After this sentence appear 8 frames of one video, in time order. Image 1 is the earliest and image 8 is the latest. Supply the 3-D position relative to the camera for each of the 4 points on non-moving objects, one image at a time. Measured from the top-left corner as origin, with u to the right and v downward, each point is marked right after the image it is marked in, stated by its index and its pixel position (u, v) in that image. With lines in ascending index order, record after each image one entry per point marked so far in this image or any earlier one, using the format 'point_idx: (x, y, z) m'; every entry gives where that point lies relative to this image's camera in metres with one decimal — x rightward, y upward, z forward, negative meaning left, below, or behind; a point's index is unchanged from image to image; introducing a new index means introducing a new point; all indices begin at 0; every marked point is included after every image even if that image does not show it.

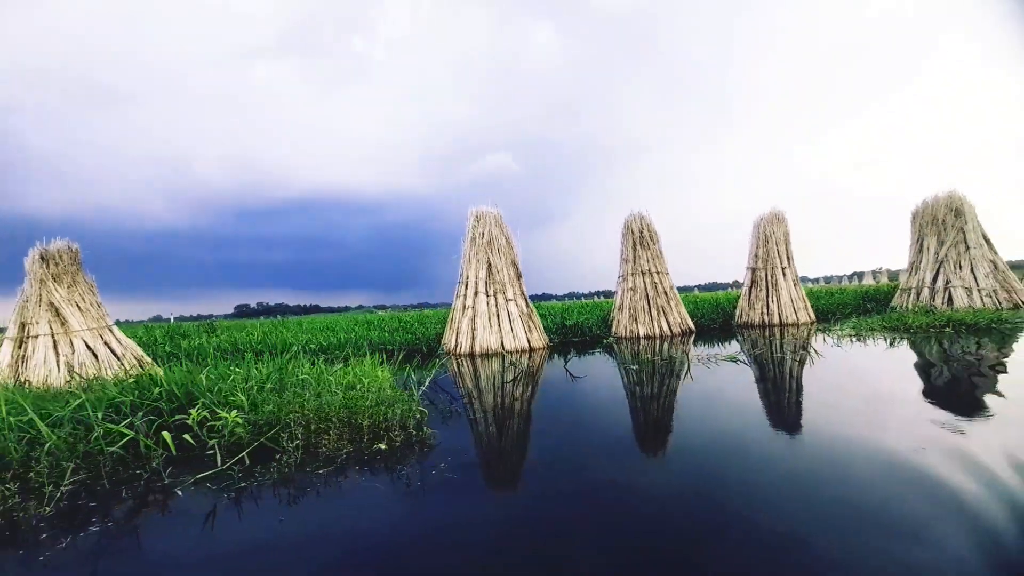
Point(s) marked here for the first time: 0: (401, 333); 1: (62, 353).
0: (-1.4, -0.6, +6.1) m
1: (-4.1, -0.6, +4.2) m
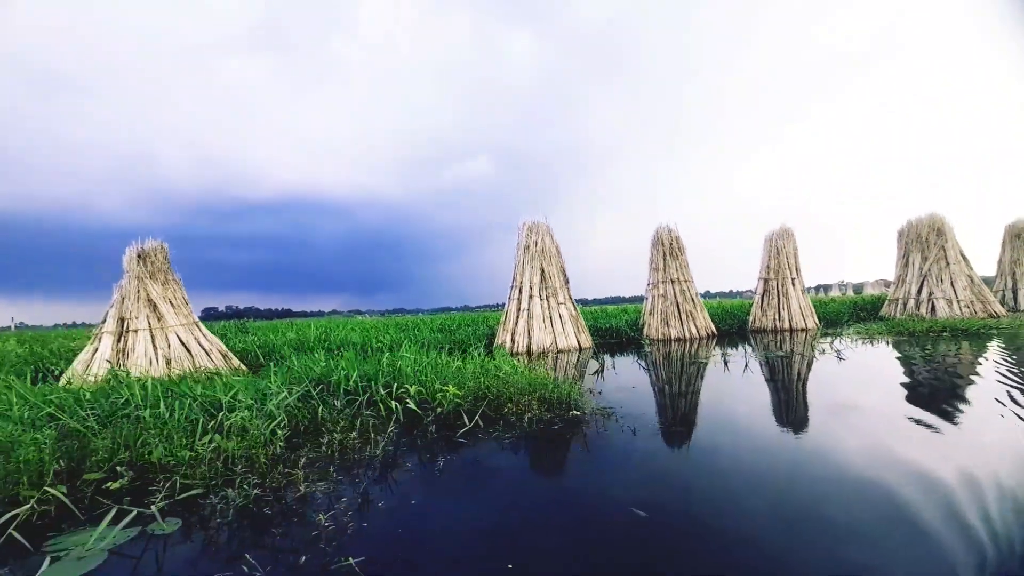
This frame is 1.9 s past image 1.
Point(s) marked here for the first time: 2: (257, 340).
0: (-0.8, -0.6, +6.5) m
1: (-3.4, -0.6, +4.4) m
2: (-3.6, -0.7, +6.4) m
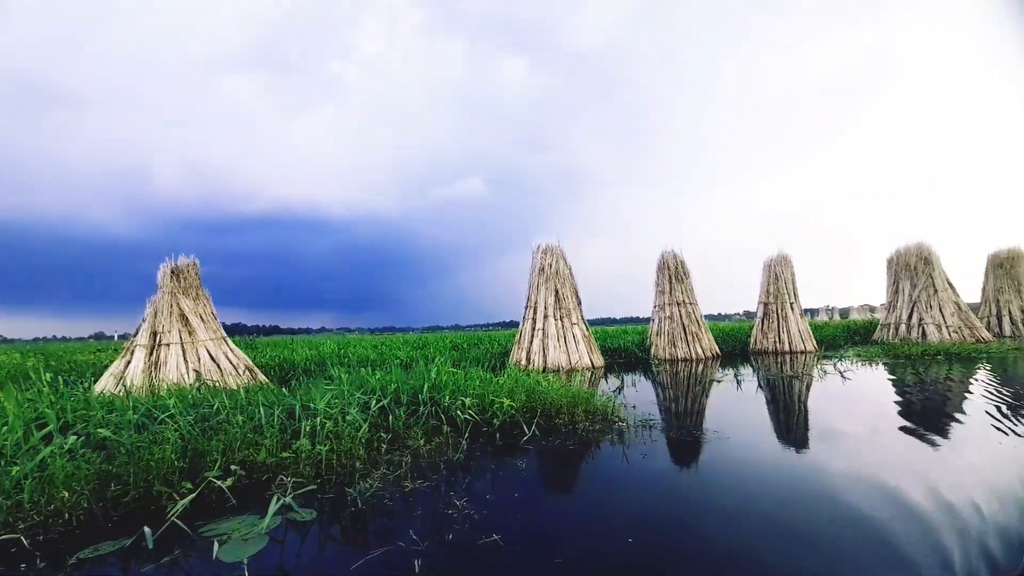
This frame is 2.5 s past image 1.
0: (-0.6, -0.9, +6.6) m
1: (-3.2, -0.7, +4.5) m
2: (-3.4, -1.0, +6.5) m
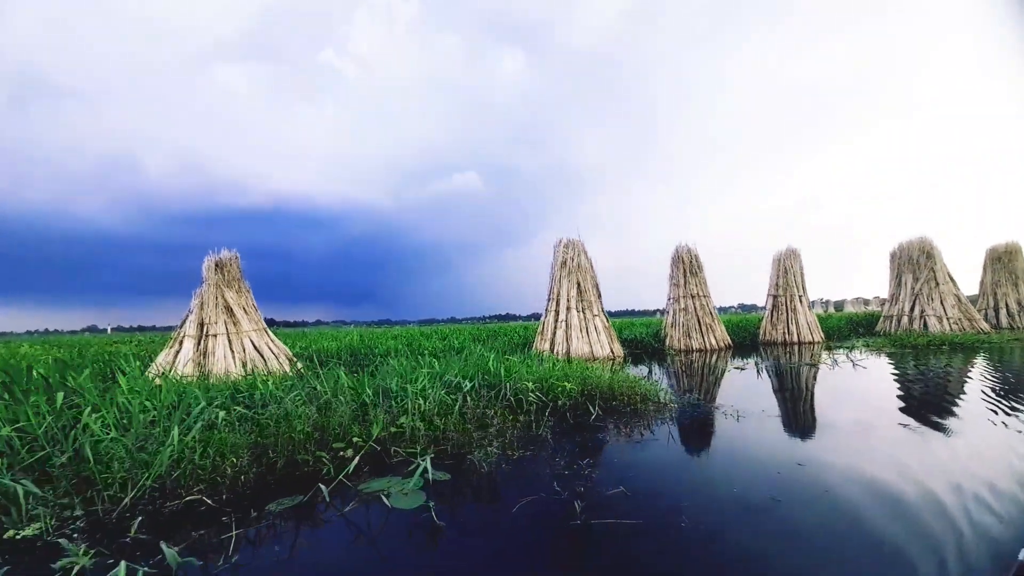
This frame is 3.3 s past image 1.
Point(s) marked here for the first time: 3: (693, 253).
0: (-0.3, -0.8, +6.9) m
1: (-2.9, -0.6, +4.7) m
2: (-3.1, -0.9, +6.7) m
3: (+3.0, +0.6, +7.4) m
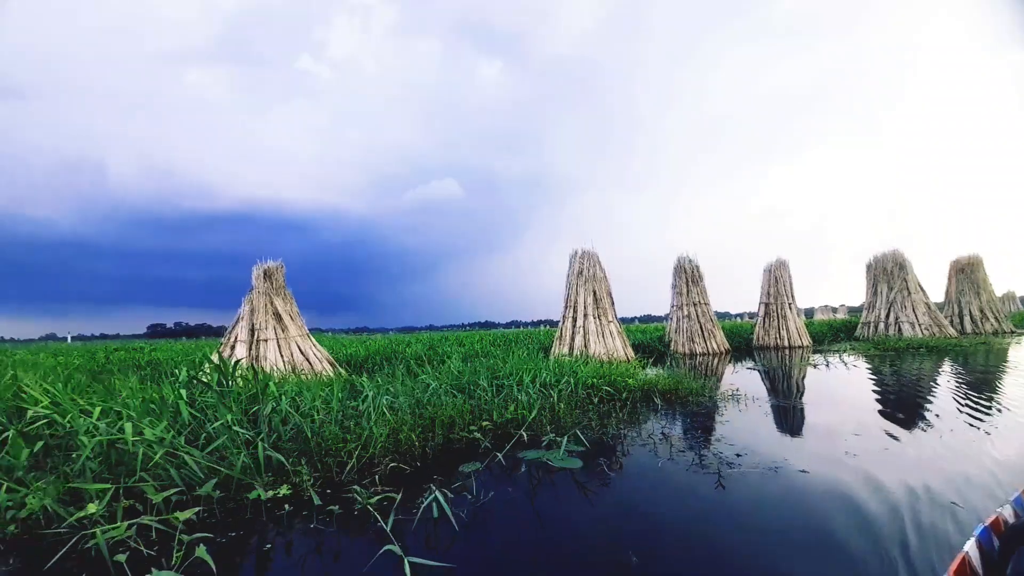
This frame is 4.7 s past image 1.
0: (0.0, -0.9, +7.2) m
1: (-2.5, -0.7, +5.0) m
2: (-2.8, -1.0, +6.9) m
3: (+3.2, +0.4, +8.0) m
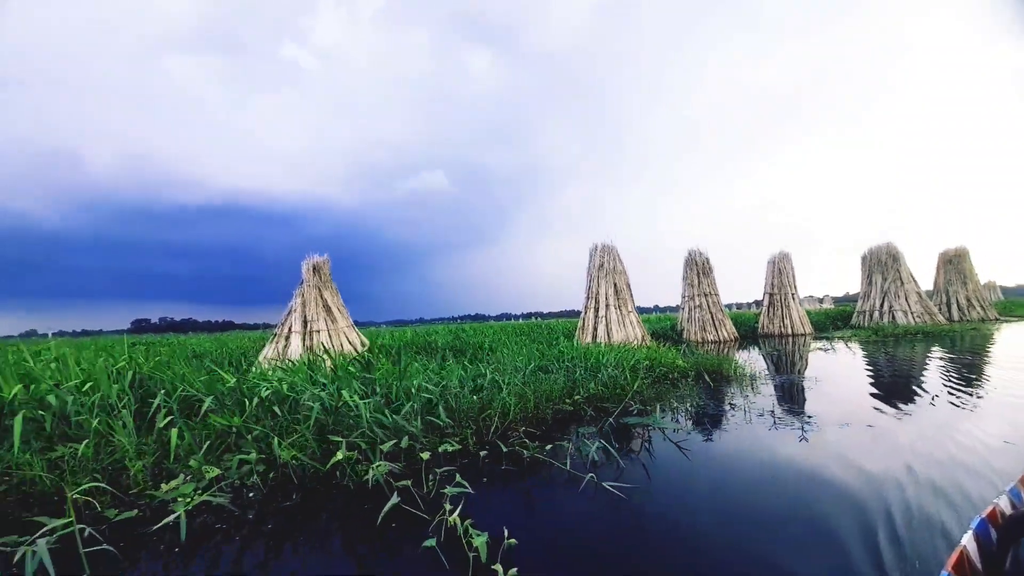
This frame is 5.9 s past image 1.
0: (+0.3, -0.8, +7.6) m
1: (-2.0, -0.6, +5.3) m
2: (-2.4, -0.9, +7.2) m
3: (+3.6, +0.6, +8.4) m
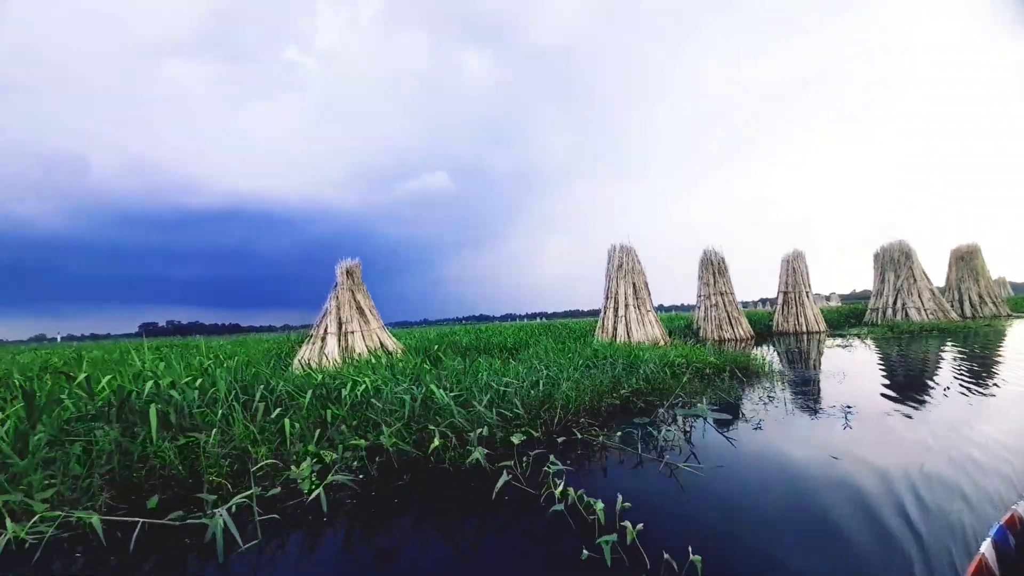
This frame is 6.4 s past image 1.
0: (+0.7, -0.8, +7.8) m
1: (-1.7, -0.7, +5.5) m
2: (-2.0, -0.9, +7.4) m
3: (+3.9, +0.6, +8.6) m
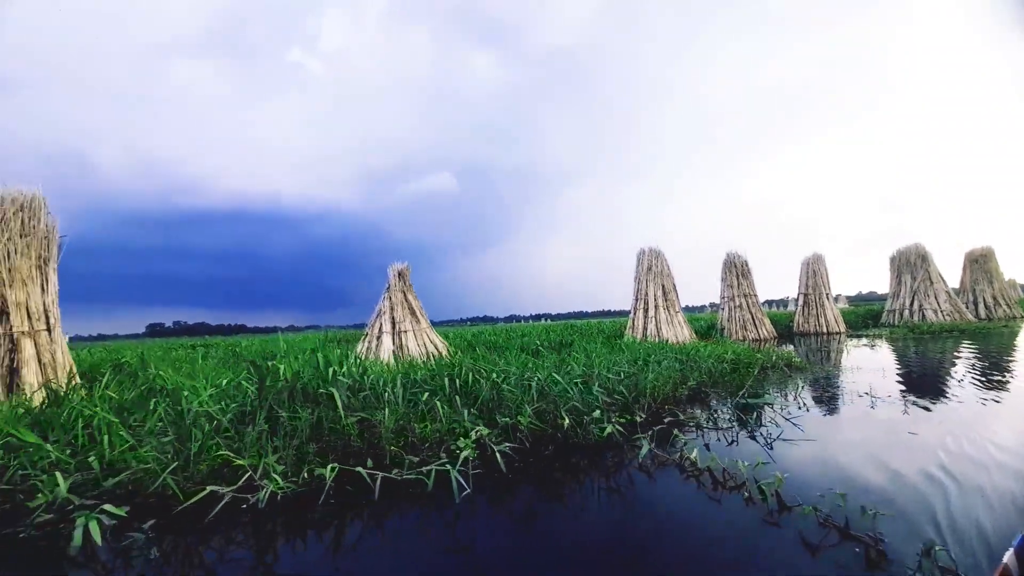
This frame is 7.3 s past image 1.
0: (+1.3, -0.8, +8.1) m
1: (-1.2, -0.7, +5.8) m
2: (-1.5, -0.9, +7.7) m
3: (+4.5, +0.6, +8.9) m
